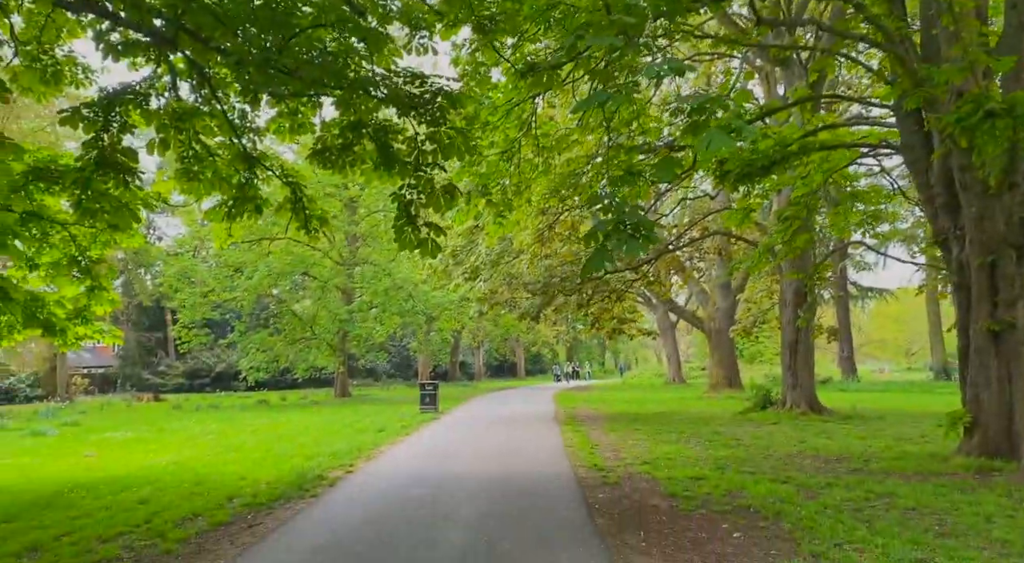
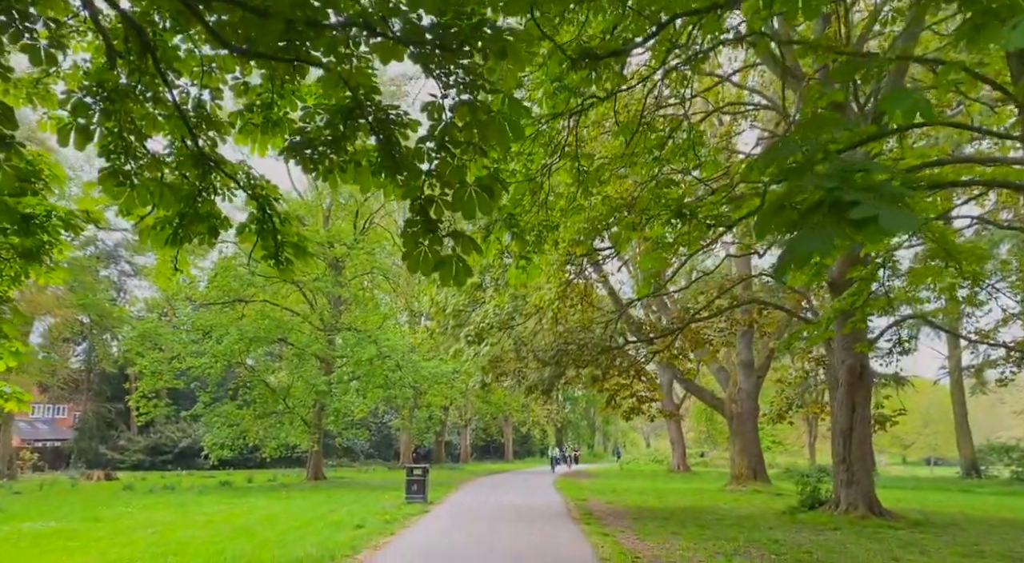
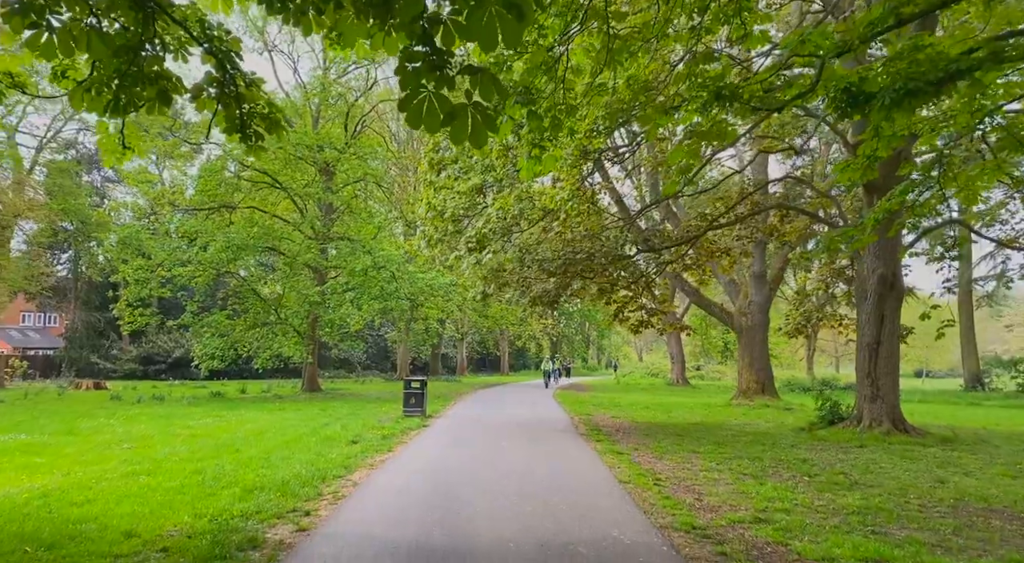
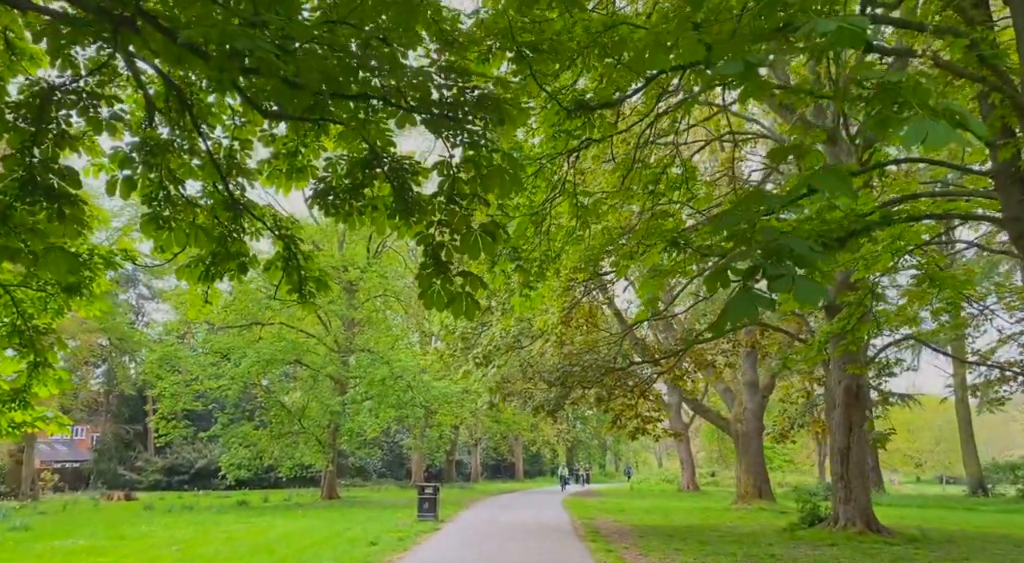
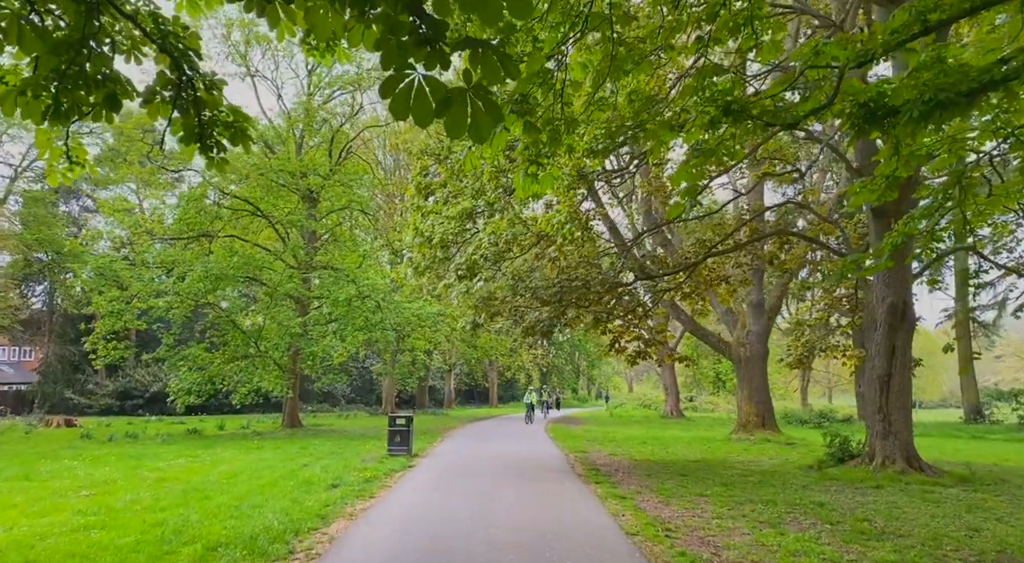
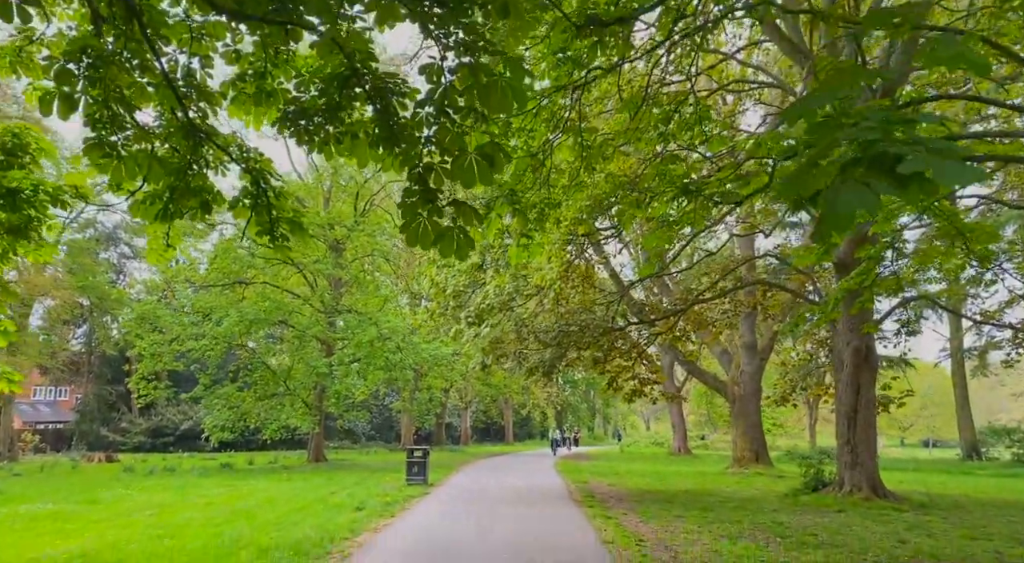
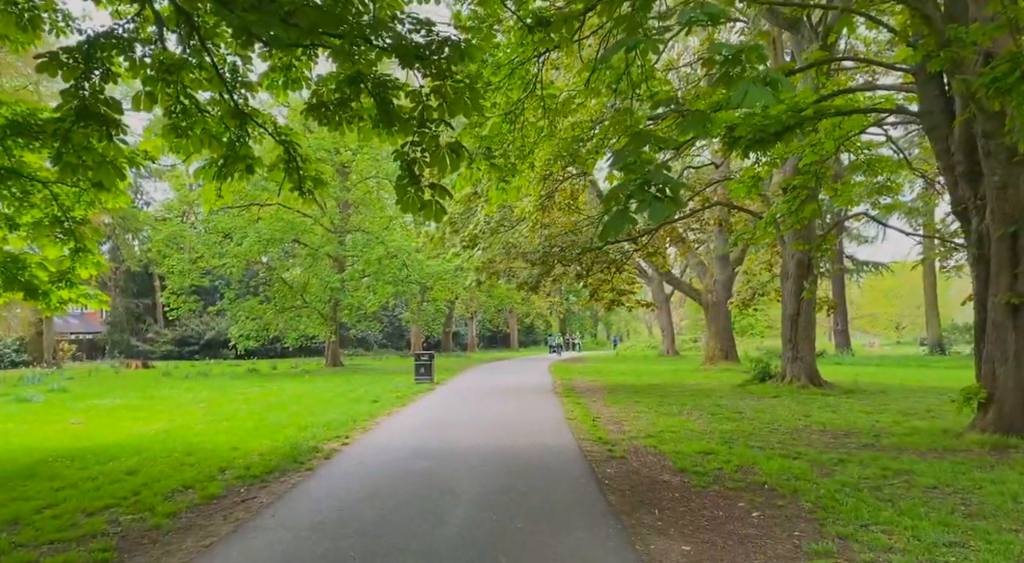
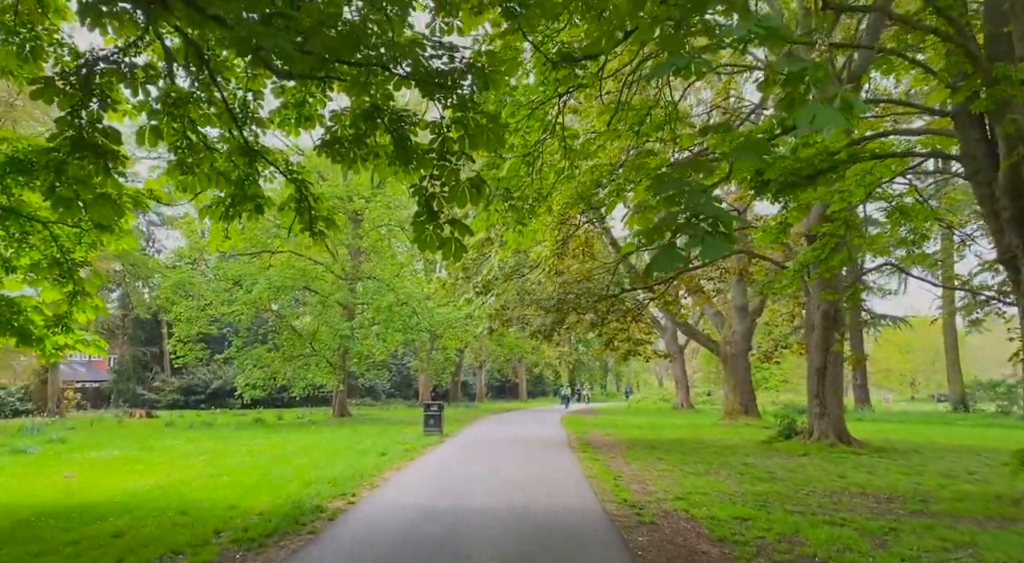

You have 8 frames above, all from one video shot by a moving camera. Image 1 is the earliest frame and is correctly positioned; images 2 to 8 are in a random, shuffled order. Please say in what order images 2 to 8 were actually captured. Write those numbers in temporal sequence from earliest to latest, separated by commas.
7, 8, 4, 2, 6, 3, 5
